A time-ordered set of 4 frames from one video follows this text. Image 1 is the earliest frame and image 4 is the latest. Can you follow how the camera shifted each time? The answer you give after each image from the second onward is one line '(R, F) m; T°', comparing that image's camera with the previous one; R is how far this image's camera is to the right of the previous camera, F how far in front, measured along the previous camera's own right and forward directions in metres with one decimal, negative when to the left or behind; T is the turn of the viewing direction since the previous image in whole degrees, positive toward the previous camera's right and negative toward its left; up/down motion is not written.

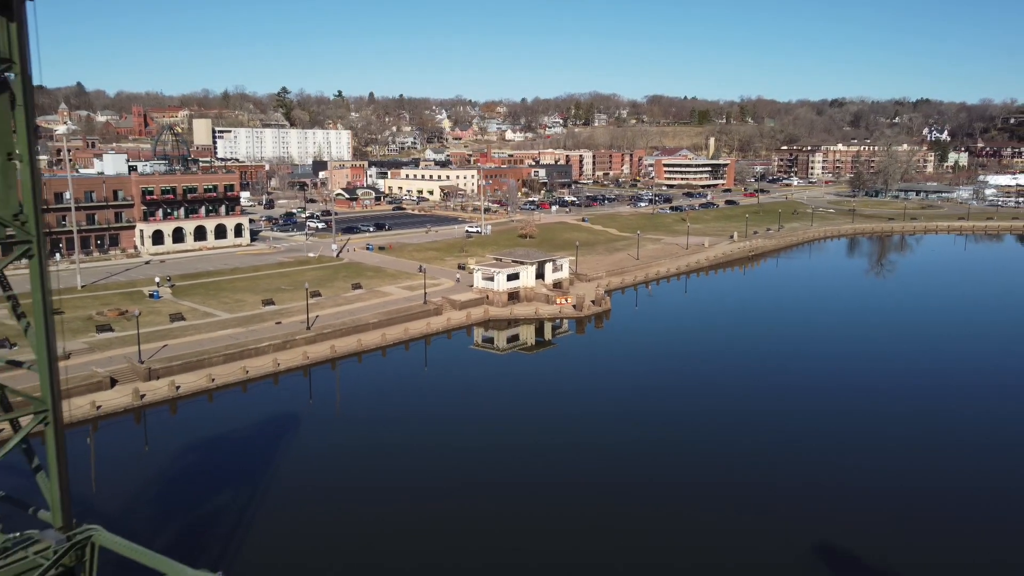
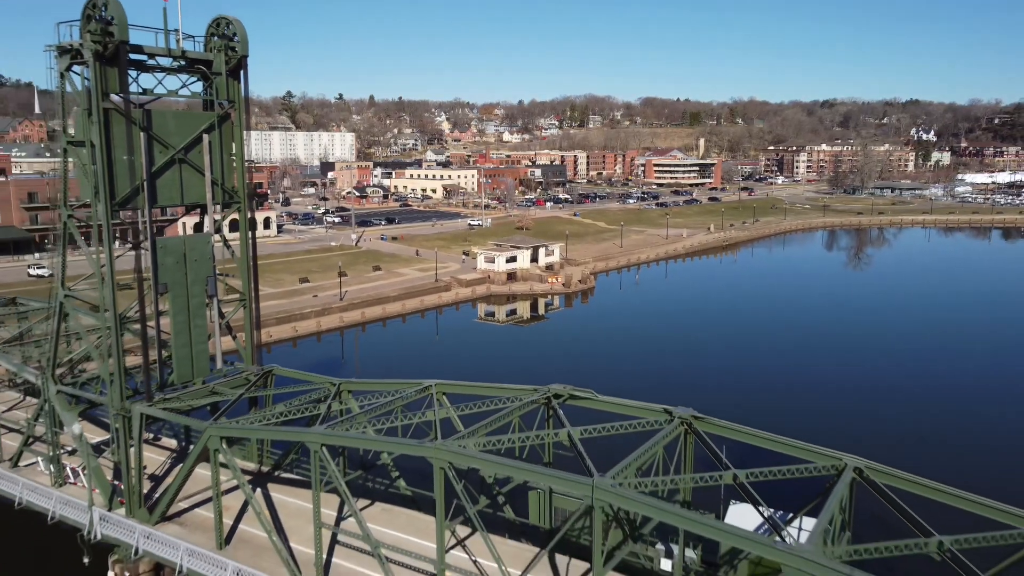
(0.0, -6.5) m; 0°
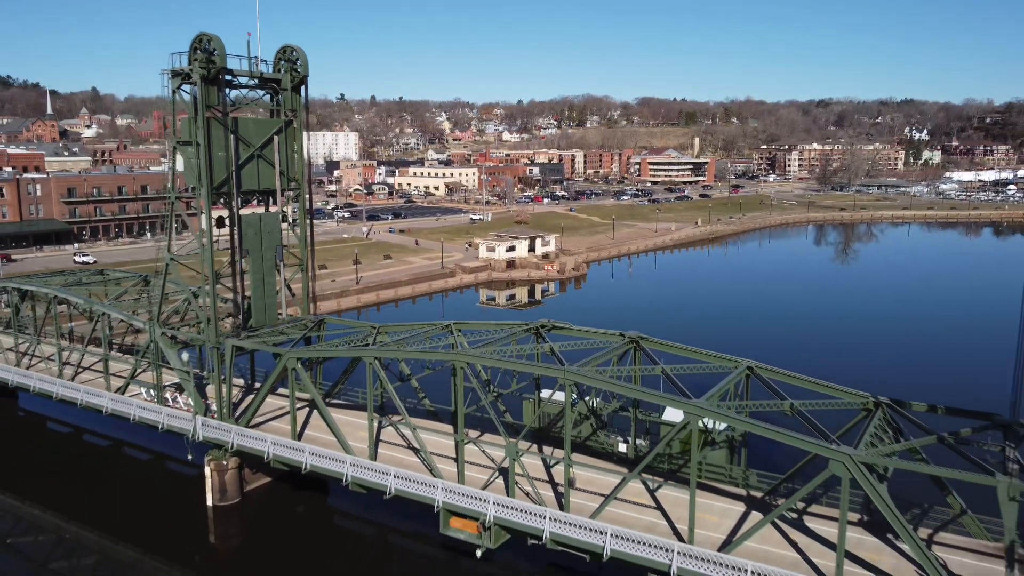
(0.0, -4.2) m; 0°
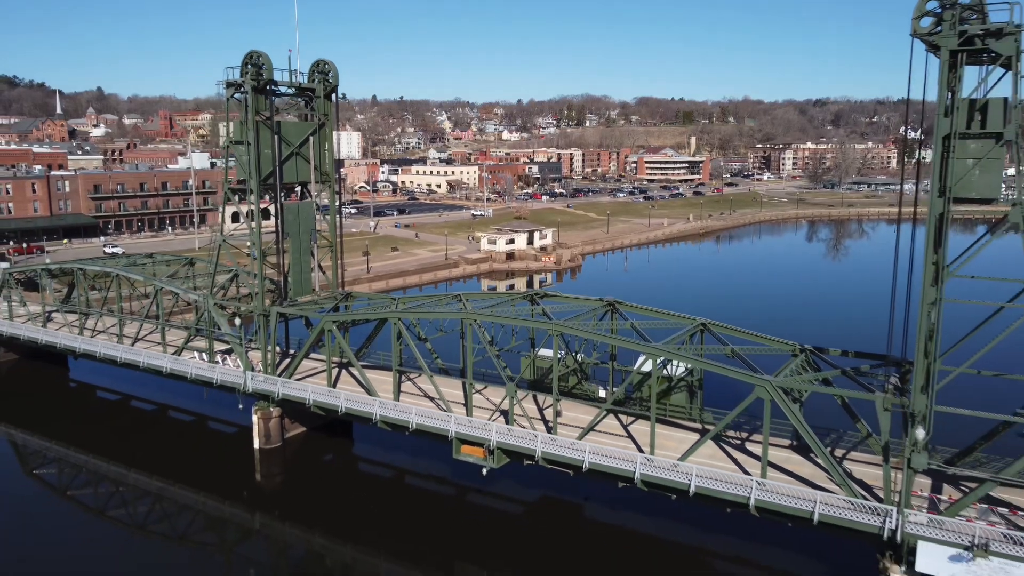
(0.0, -3.3) m; 0°
